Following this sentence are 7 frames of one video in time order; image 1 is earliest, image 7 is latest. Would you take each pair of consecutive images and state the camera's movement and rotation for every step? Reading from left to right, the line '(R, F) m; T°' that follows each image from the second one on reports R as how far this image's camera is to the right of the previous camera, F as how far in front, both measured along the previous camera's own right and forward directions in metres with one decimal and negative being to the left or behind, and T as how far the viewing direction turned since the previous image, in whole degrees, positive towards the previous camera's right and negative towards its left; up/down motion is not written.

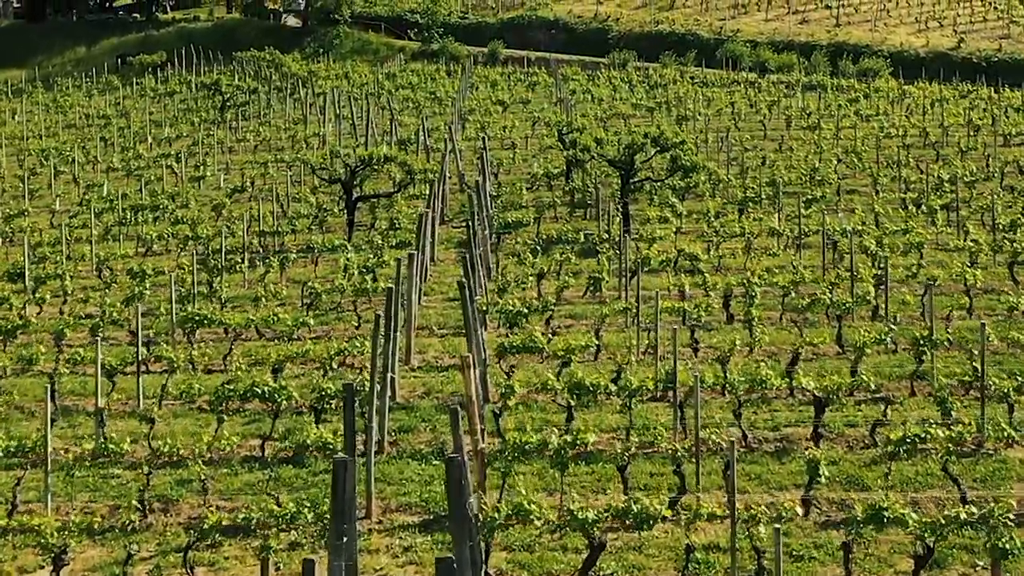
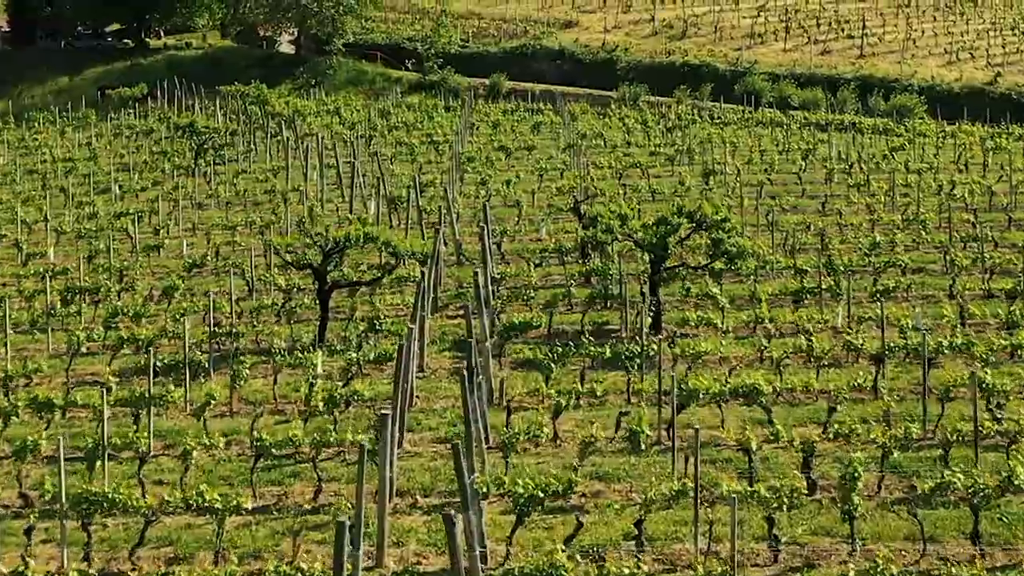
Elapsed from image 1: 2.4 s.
(-0.1, +3.7) m; 0°
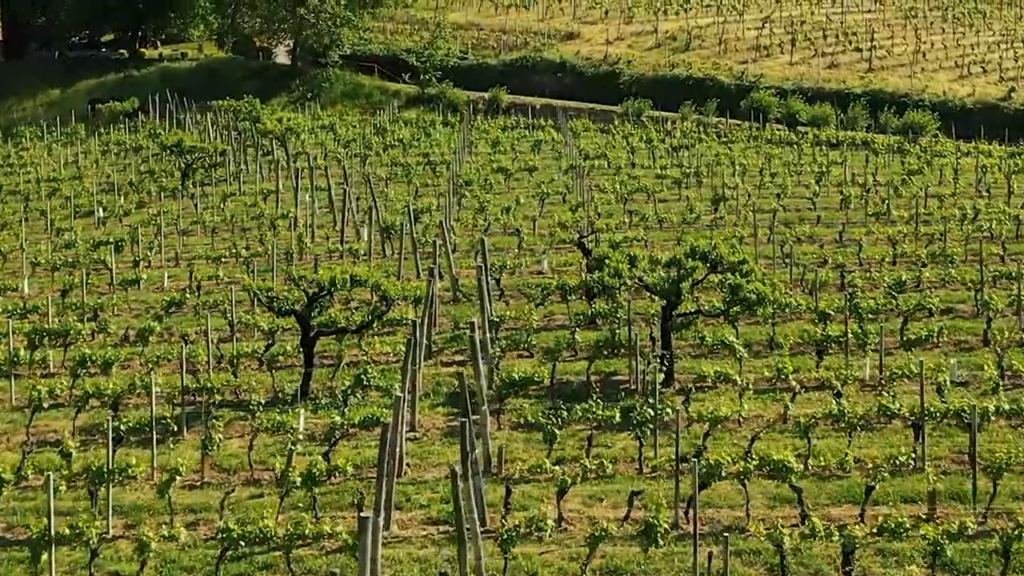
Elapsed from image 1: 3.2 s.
(0.0, +1.4) m; 0°
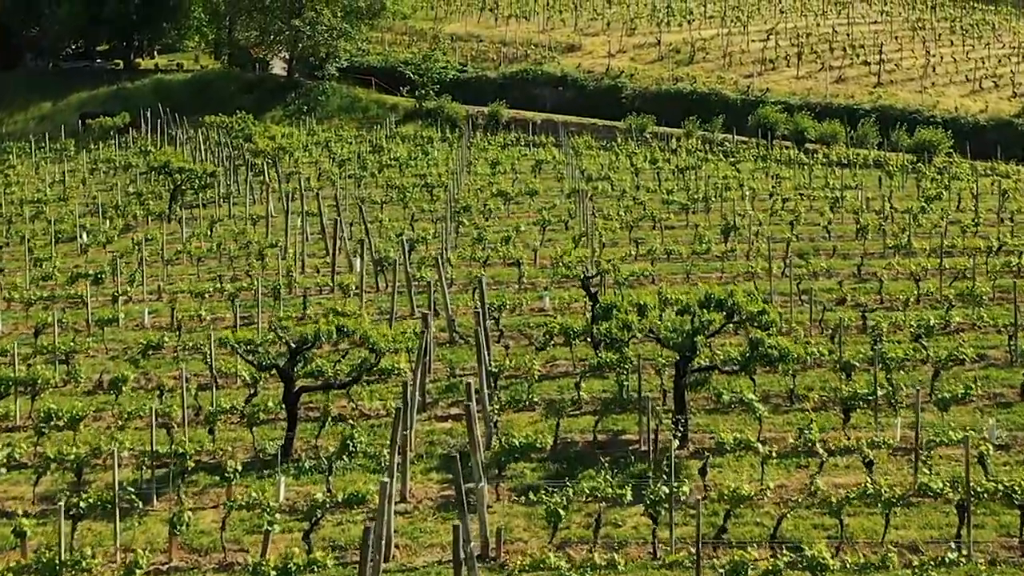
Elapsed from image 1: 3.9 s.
(0.0, +1.3) m; 0°
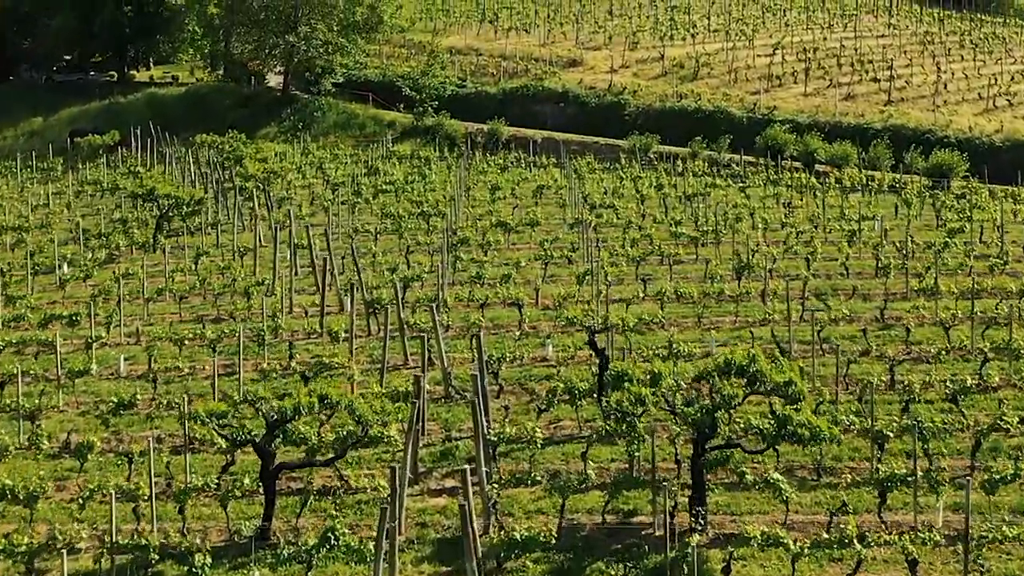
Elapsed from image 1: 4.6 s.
(0.0, +1.4) m; 0°
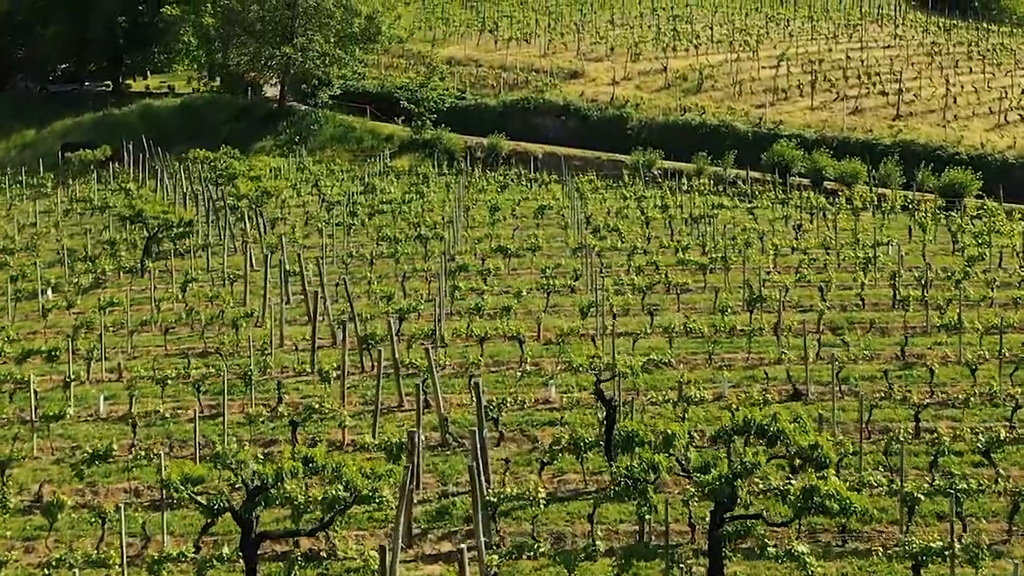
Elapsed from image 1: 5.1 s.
(0.0, +1.1) m; 0°
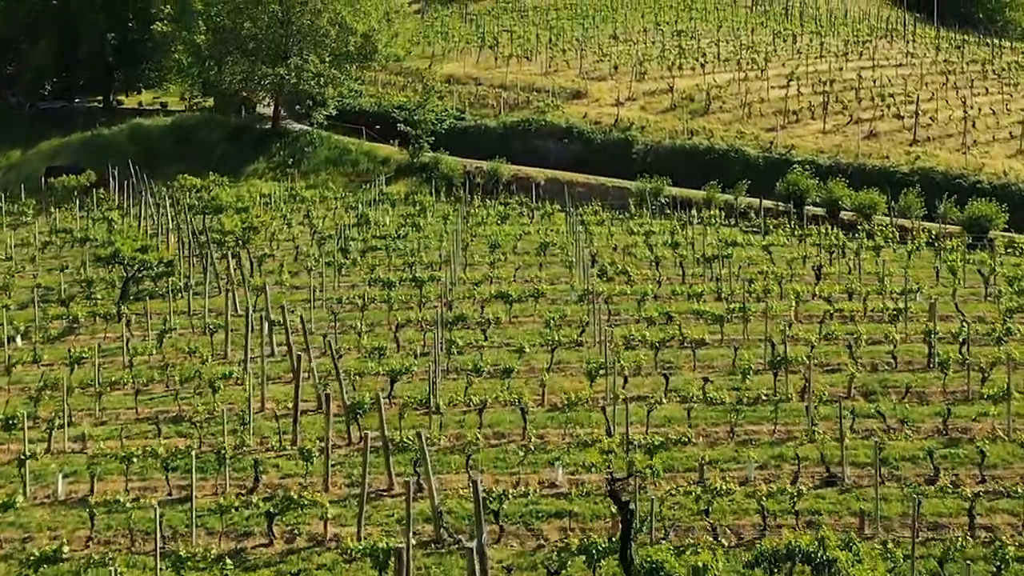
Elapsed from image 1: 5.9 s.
(0.0, +1.9) m; 0°
